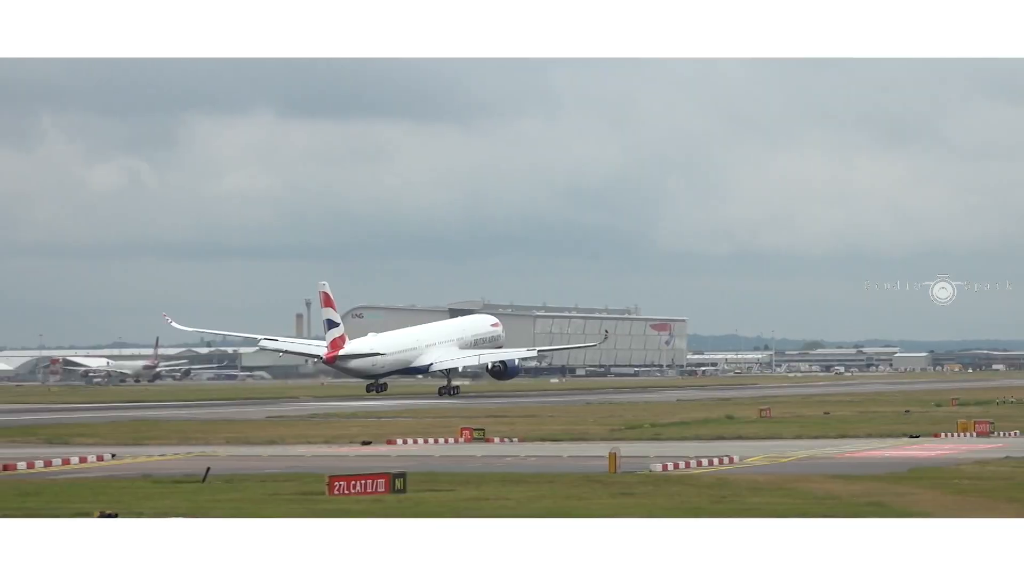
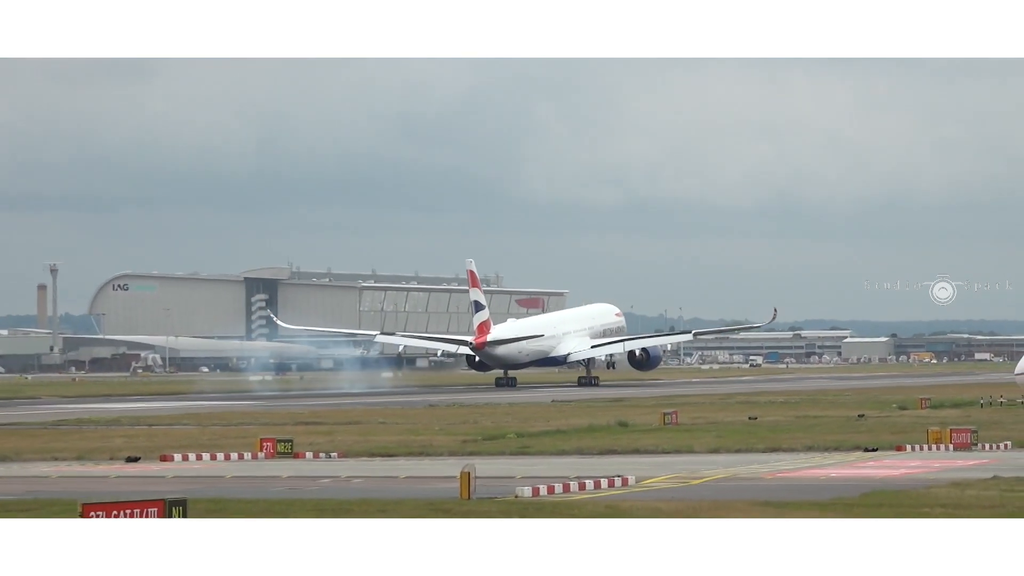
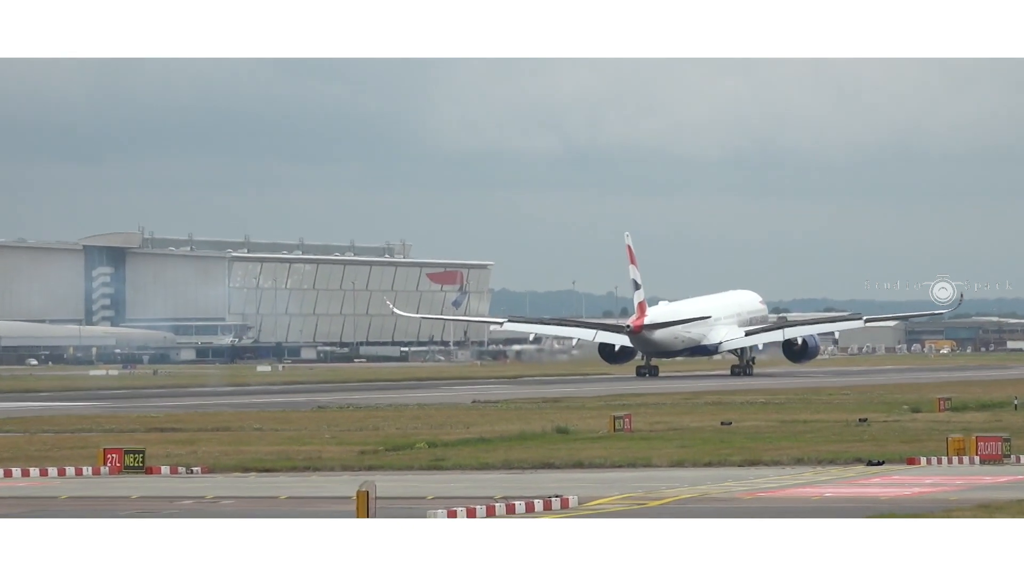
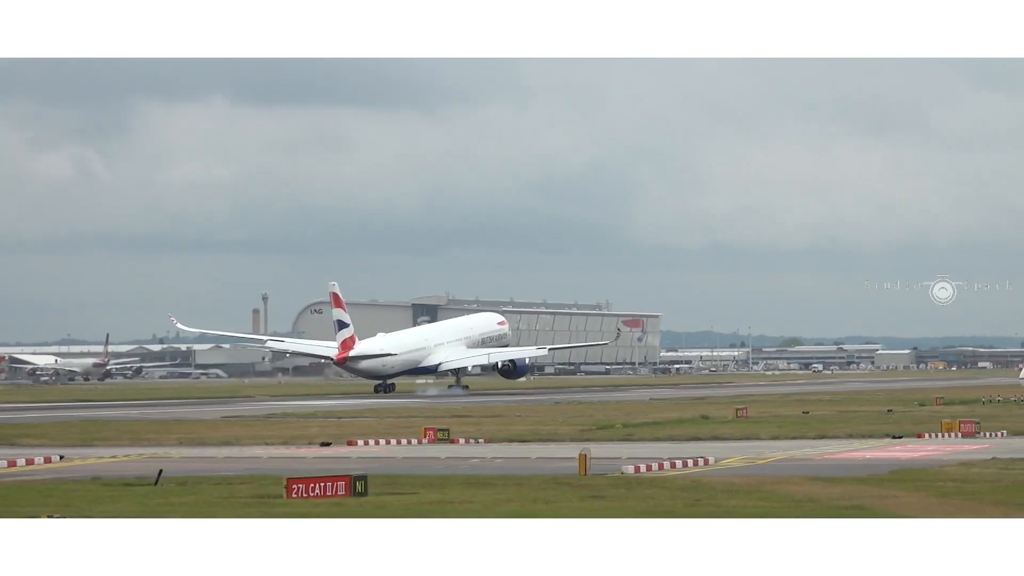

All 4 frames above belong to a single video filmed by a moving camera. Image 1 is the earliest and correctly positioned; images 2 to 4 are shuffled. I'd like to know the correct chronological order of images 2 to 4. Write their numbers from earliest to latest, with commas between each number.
4, 2, 3
